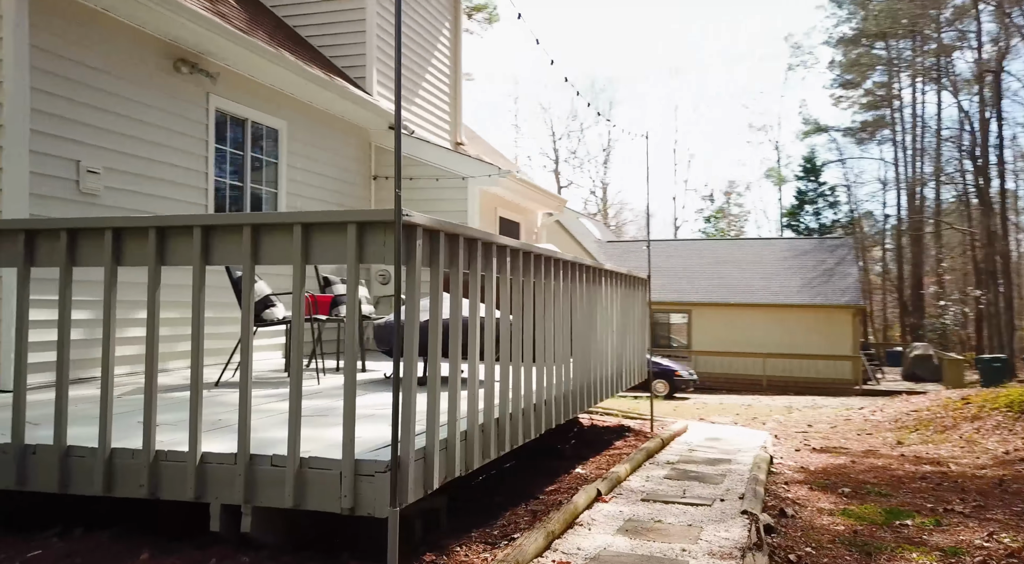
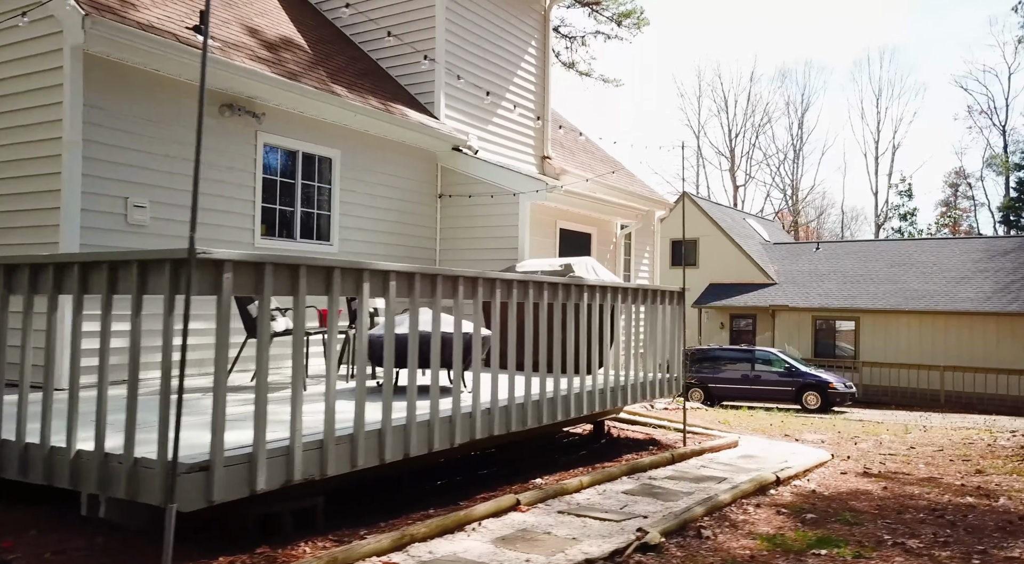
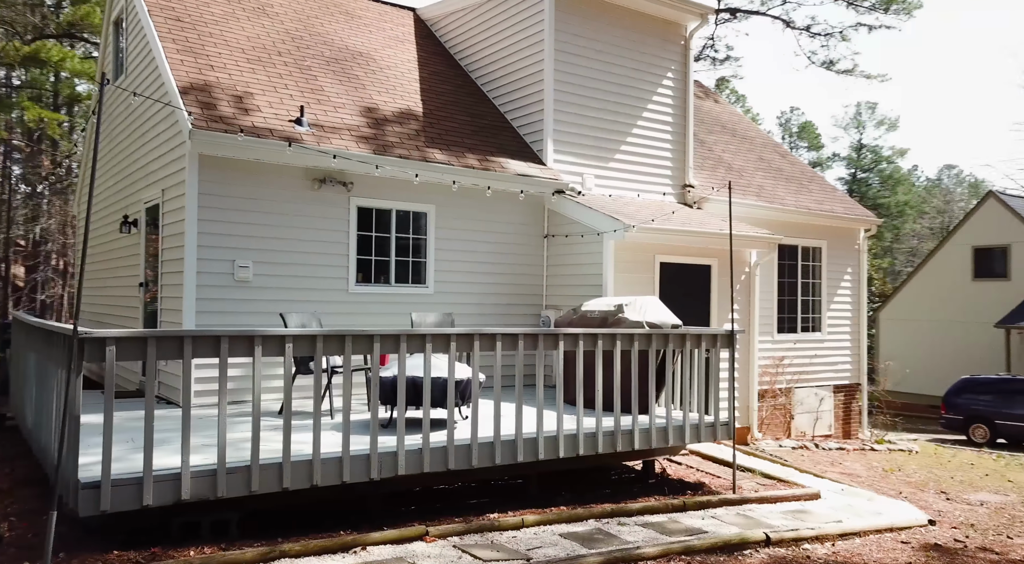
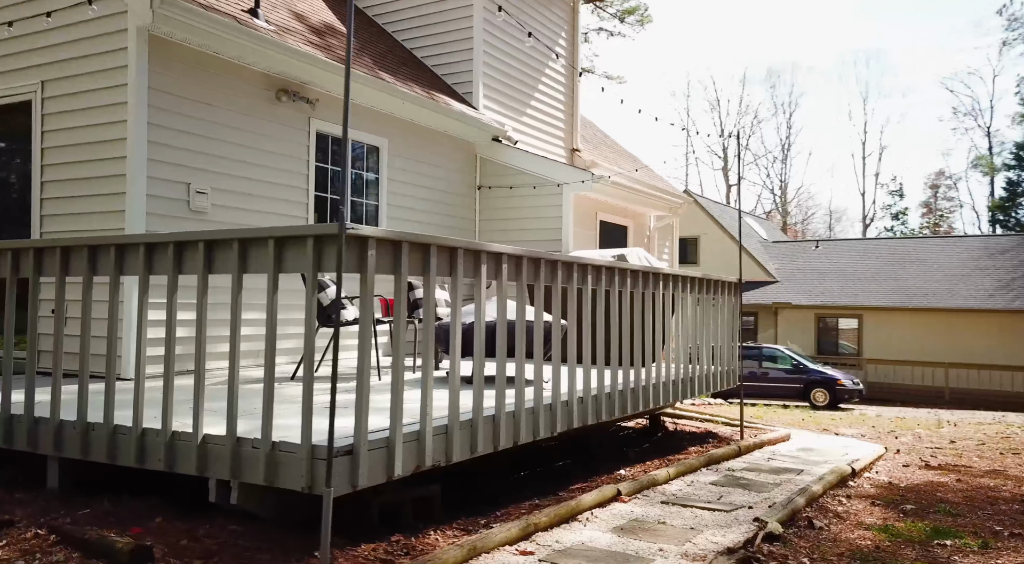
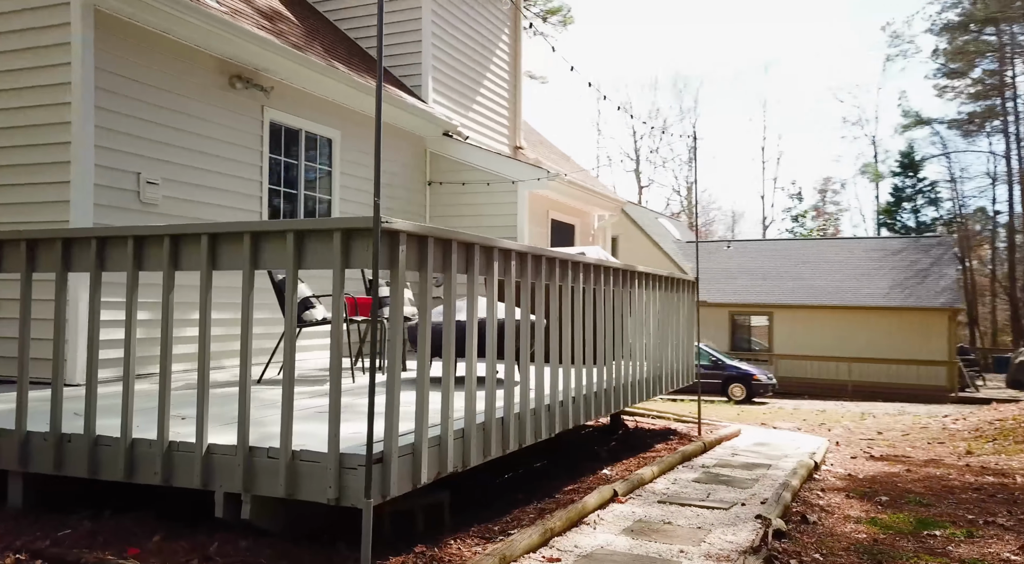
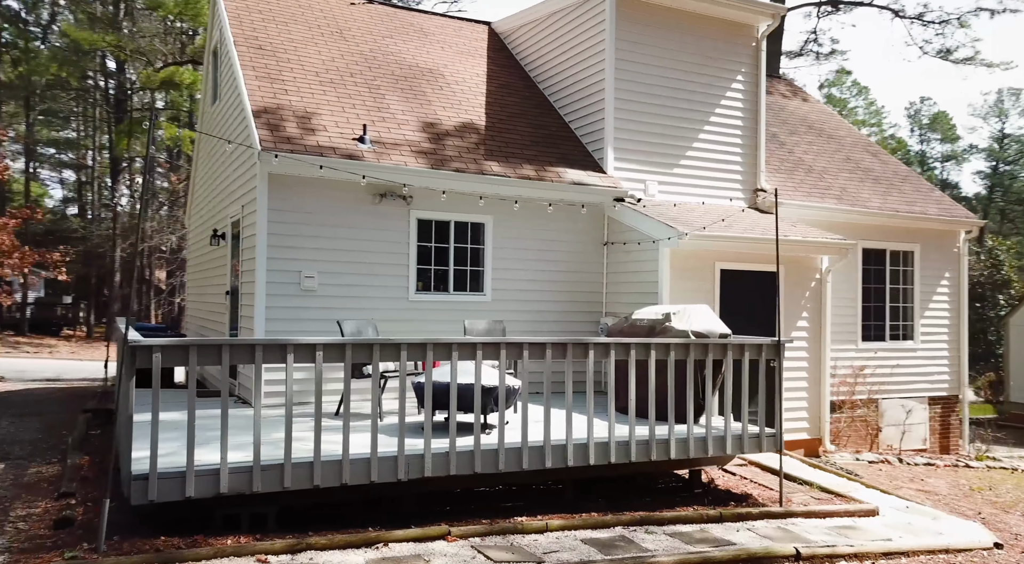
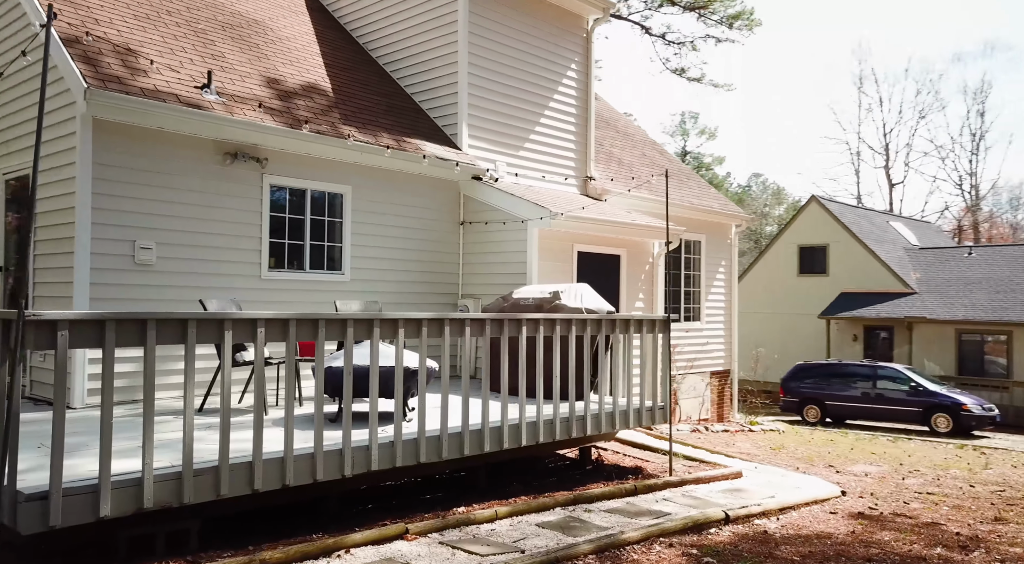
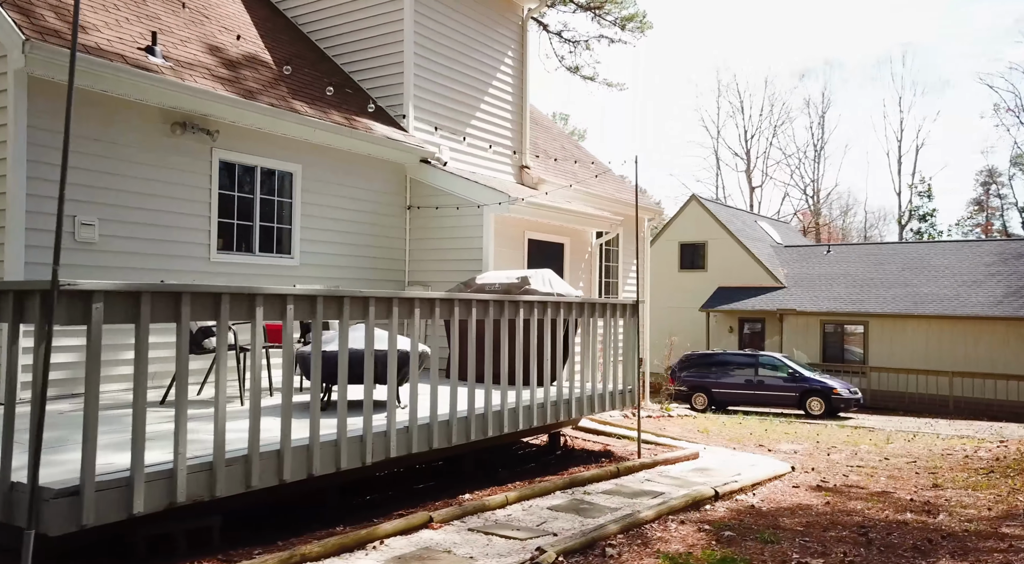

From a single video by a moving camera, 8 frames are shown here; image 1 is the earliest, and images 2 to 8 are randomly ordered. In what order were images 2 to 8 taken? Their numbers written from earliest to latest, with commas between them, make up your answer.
5, 4, 2, 8, 7, 3, 6
